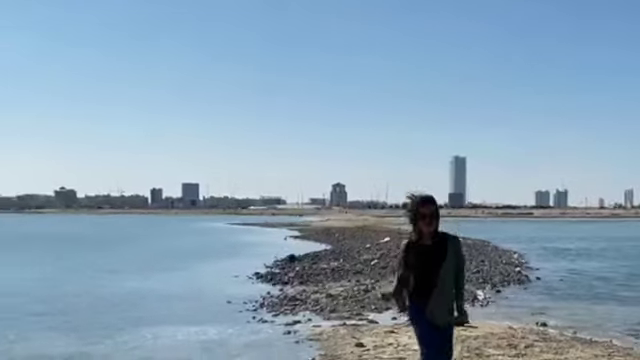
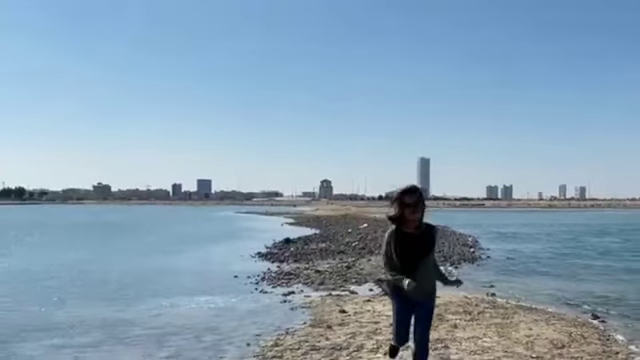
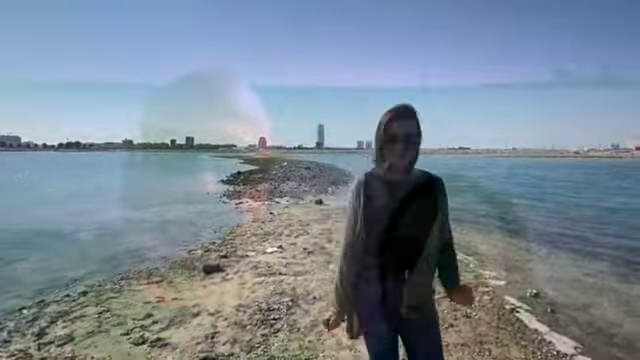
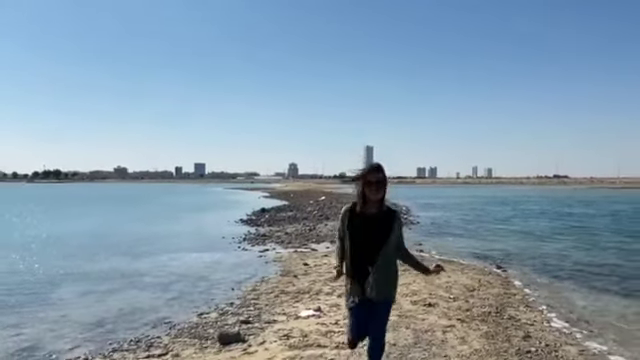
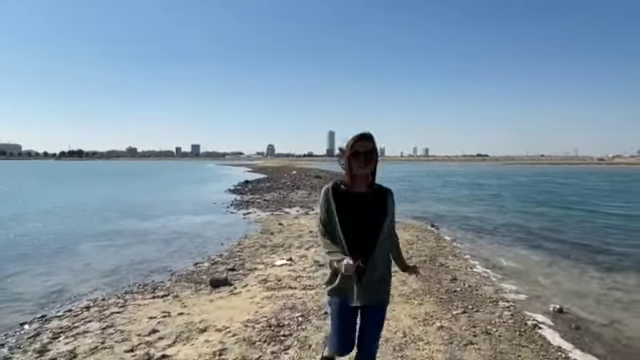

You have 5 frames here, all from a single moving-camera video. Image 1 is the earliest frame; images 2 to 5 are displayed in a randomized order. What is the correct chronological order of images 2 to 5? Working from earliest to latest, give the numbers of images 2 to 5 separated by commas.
2, 4, 5, 3
